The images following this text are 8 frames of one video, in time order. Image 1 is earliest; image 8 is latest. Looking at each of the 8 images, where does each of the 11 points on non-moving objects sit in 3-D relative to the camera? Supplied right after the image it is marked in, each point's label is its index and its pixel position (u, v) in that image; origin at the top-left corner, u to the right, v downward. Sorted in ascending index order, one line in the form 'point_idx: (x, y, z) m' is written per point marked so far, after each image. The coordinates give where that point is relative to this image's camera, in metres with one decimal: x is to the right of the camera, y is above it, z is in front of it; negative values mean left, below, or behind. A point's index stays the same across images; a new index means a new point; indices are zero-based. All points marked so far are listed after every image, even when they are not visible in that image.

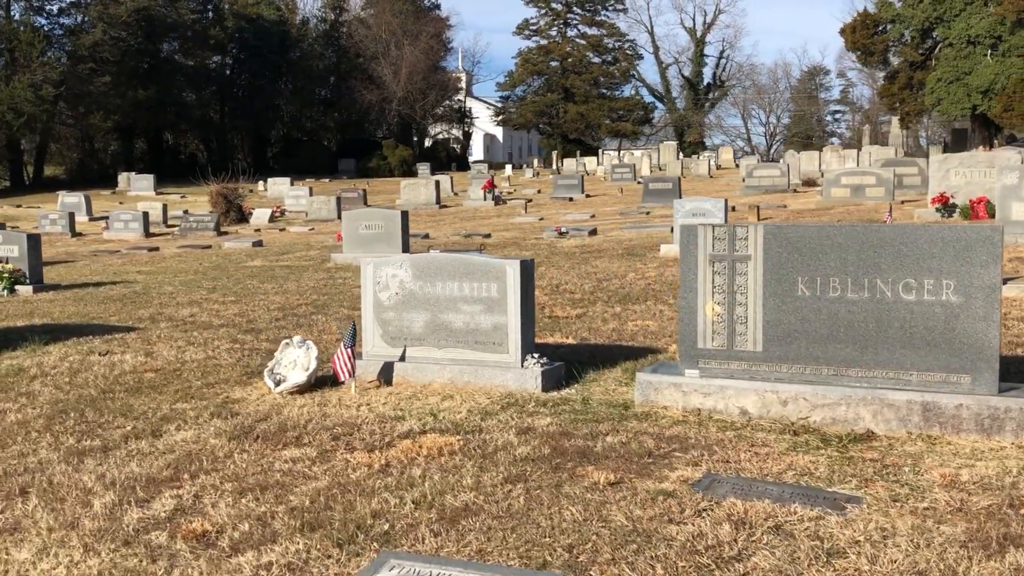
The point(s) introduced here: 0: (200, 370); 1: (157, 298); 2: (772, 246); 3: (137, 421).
0: (-2.5, -0.7, +8.8) m
1: (-4.3, -0.1, +13.8) m
2: (+1.6, +0.2, +6.8) m
3: (-2.4, -0.9, +7.2) m
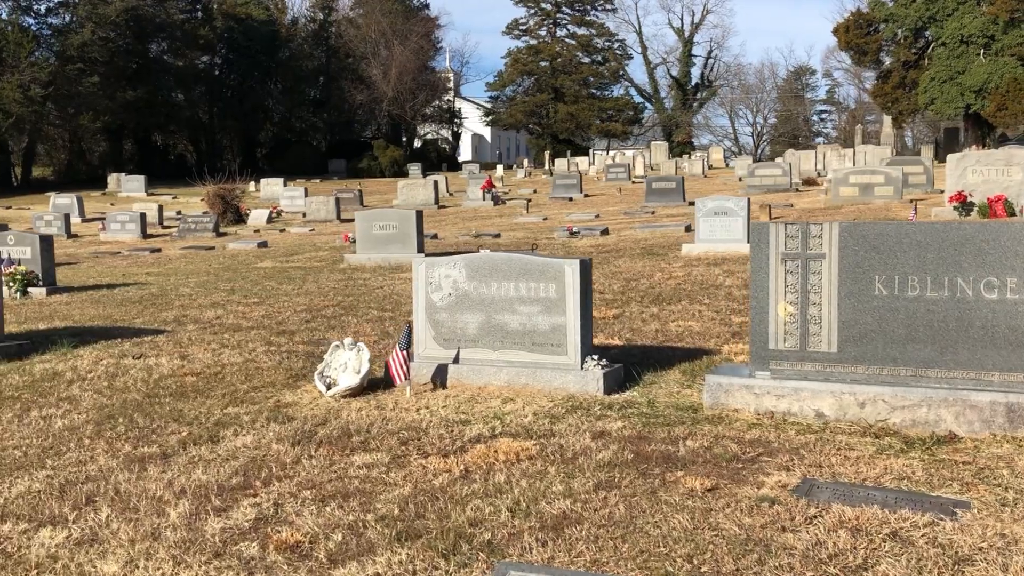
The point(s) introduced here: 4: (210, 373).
0: (-2.1, -0.7, +8.6) m
1: (-4.0, -0.2, +13.6) m
2: (+2.0, +0.3, +6.6) m
3: (-2.0, -0.9, +7.0) m
4: (-2.4, -0.7, +8.7) m
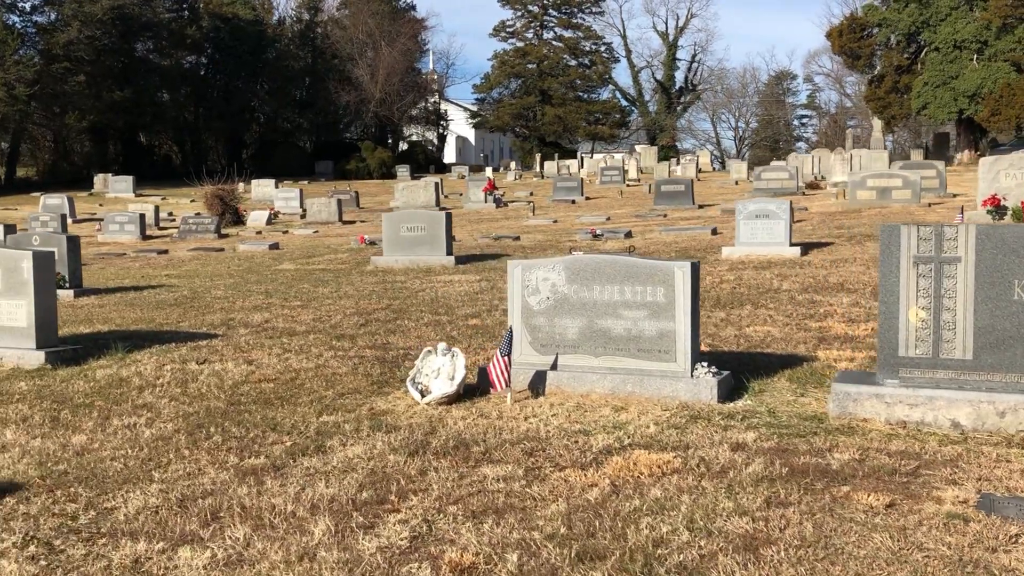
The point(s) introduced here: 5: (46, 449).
0: (-1.4, -0.7, +8.2) m
1: (-3.5, -0.2, +13.2) m
2: (+2.7, +0.2, +6.4) m
3: (-1.3, -0.9, +6.7) m
4: (-1.7, -0.7, +8.4) m
5: (-2.7, -1.0, +6.6) m
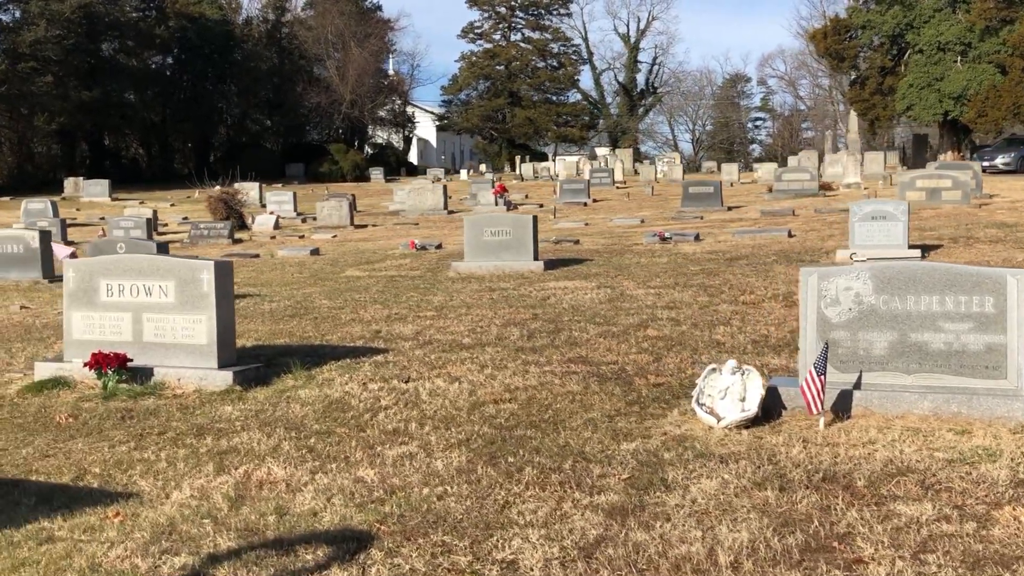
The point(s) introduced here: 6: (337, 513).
0: (+0.4, -0.8, +7.5) m
1: (-1.9, -0.3, +12.3) m
2: (+4.6, +0.2, +5.8) m
3: (+0.6, -1.0, +5.9) m
4: (+0.1, -0.8, +7.6) m
5: (-0.9, -1.0, +5.8) m
6: (-0.8, -1.1, +5.4) m
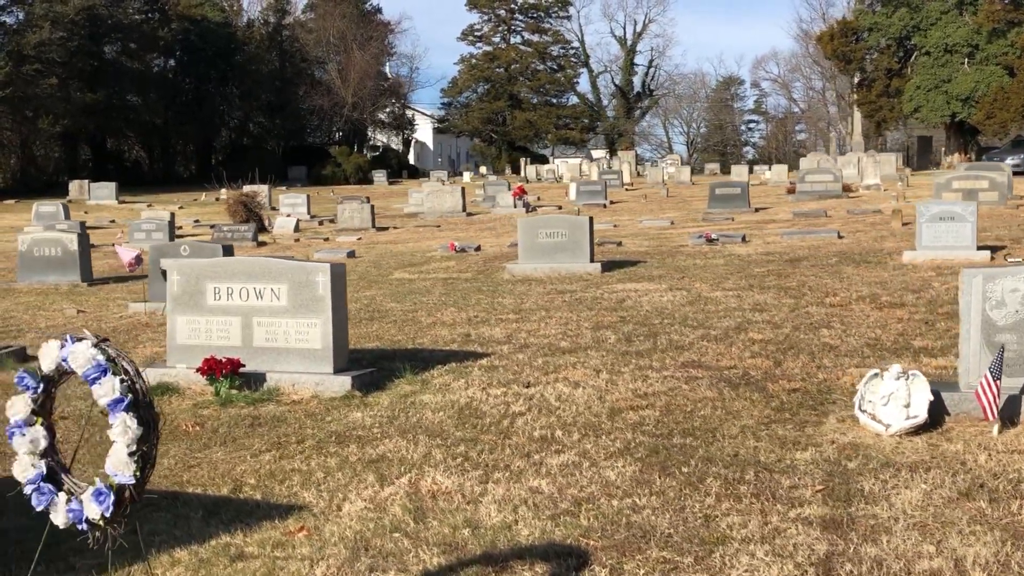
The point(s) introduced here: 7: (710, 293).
0: (+1.3, -0.8, +7.3) m
1: (-1.1, -0.3, +12.1) m
2: (+5.5, +0.2, +5.7) m
3: (+1.5, -1.0, +5.7) m
4: (+1.0, -0.8, +7.4) m
5: (+0.1, -1.0, +5.6) m
6: (+0.1, -1.1, +5.1) m
7: (+2.3, -0.1, +12.7) m
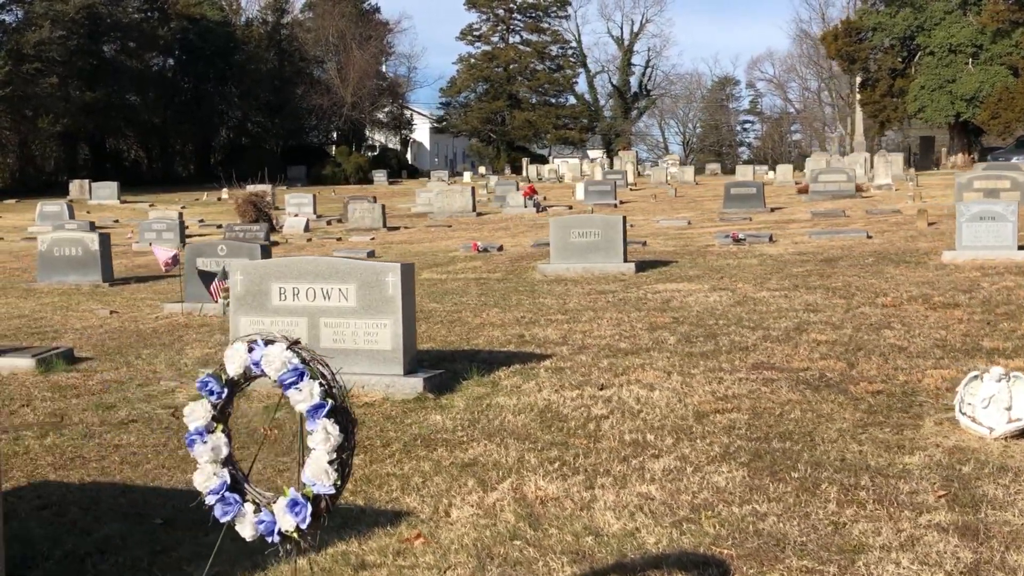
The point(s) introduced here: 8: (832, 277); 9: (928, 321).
0: (+1.8, -0.8, +7.1) m
1: (-0.6, -0.3, +11.9) m
2: (+6.0, +0.2, +5.5) m
3: (+2.0, -1.0, +5.6) m
4: (+1.5, -0.8, +7.3) m
5: (+0.6, -1.0, +5.4) m
6: (+0.7, -1.1, +5.0) m
7: (+2.8, -0.1, +12.5) m
8: (+3.9, +0.1, +13.7) m
9: (+3.8, -0.3, +10.3) m
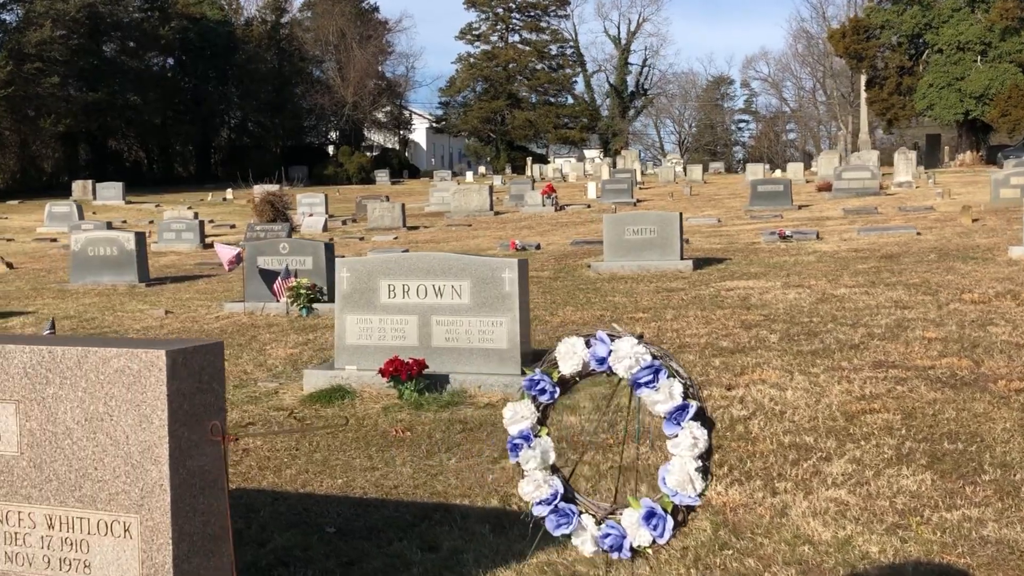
0: (+2.7, -0.7, +6.9) m
1: (+0.2, -0.3, +11.6) m
2: (+6.9, +0.2, +5.3) m
3: (+2.9, -0.9, +5.3) m
4: (+2.4, -0.8, +7.0) m
5: (+1.5, -1.0, +5.1) m
6: (+1.5, -1.1, +4.7) m
7: (+3.6, 0.0, +12.3) m
8: (+4.7, +0.2, +13.4) m
9: (+4.7, -0.3, +10.1) m
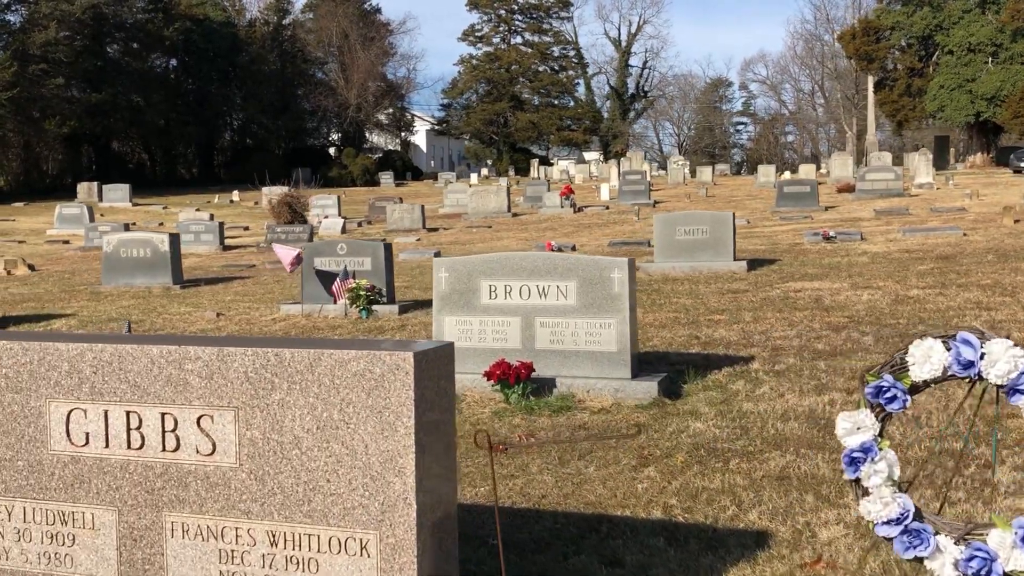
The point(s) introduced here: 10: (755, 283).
0: (+3.4, -0.7, +6.6) m
1: (+1.0, -0.3, +11.4) m
2: (+7.7, +0.2, +5.1) m
3: (+3.7, -0.9, +5.1) m
4: (+3.1, -0.8, +6.8) m
5: (+2.2, -1.0, +4.9) m
6: (+2.3, -1.1, +4.5) m
7: (+4.3, 0.0, +12.0) m
8: (+5.4, +0.2, +13.2) m
9: (+5.4, -0.3, +9.8) m
10: (+2.9, +0.1, +13.8) m
